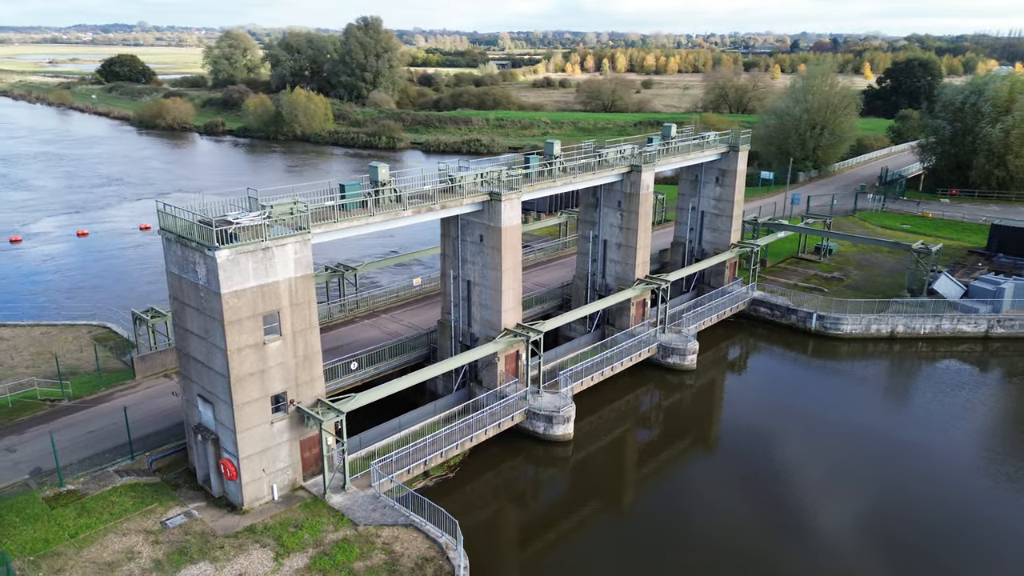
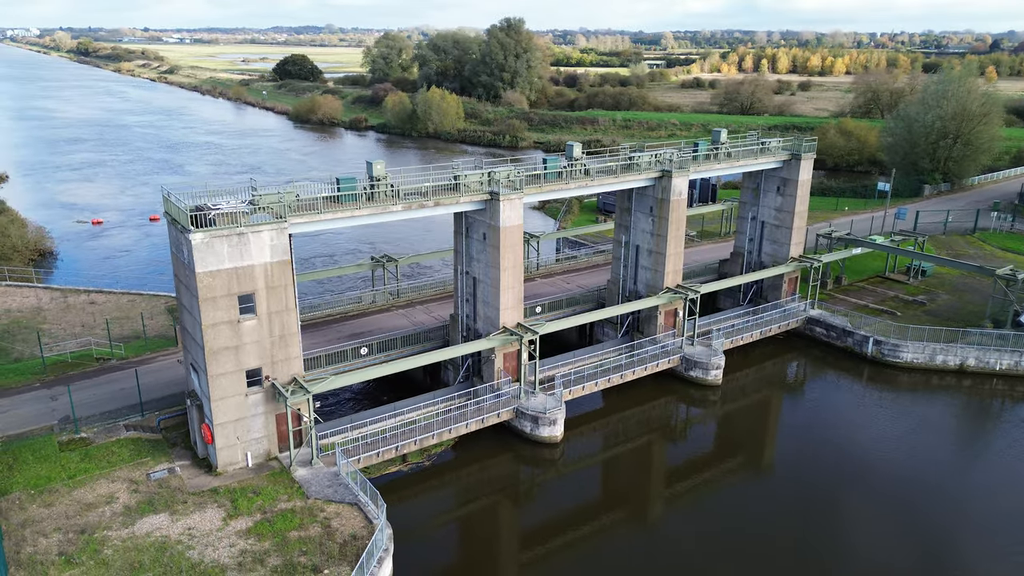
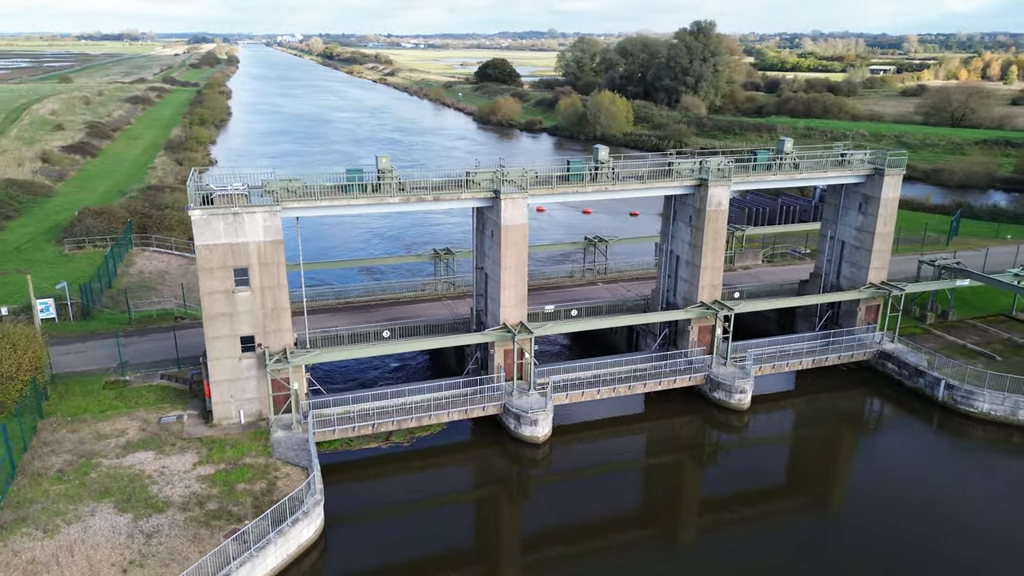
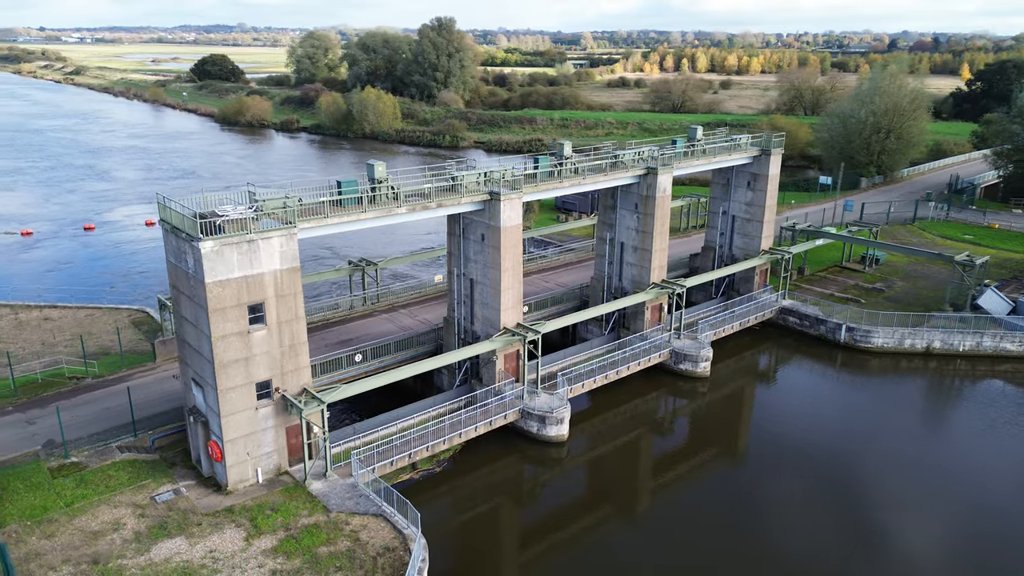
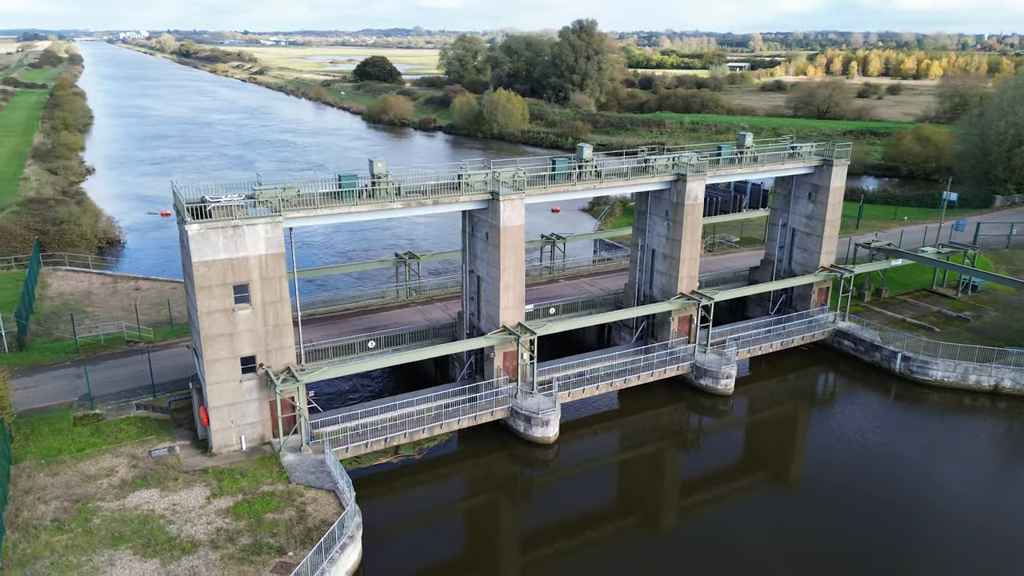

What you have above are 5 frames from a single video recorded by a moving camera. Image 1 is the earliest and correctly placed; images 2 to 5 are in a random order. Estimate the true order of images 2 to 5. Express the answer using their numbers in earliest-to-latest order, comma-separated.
4, 2, 5, 3
